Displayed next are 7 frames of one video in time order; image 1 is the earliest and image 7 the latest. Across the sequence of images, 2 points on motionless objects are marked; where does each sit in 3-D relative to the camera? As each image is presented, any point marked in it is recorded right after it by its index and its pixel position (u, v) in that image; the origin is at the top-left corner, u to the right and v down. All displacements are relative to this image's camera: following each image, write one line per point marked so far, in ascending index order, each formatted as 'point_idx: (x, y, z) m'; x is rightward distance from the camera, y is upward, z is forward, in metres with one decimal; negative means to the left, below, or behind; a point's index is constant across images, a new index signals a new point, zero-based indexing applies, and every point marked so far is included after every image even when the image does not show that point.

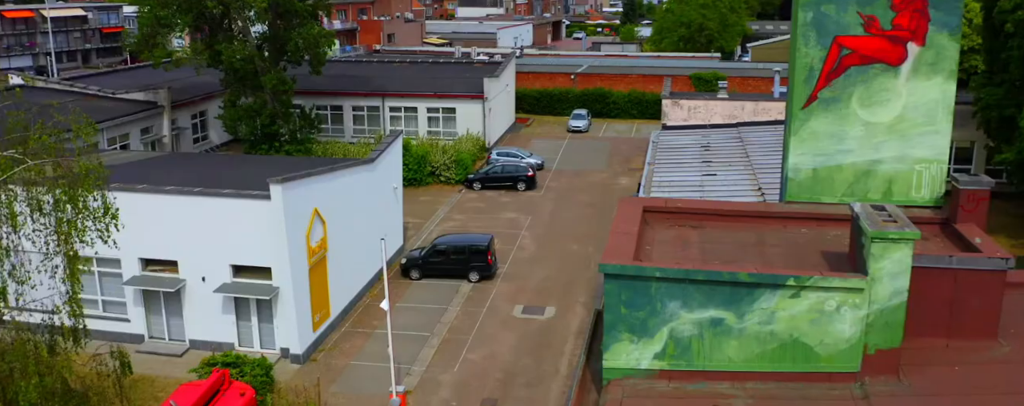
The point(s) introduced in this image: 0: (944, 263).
0: (+4.8, -0.7, +9.6) m
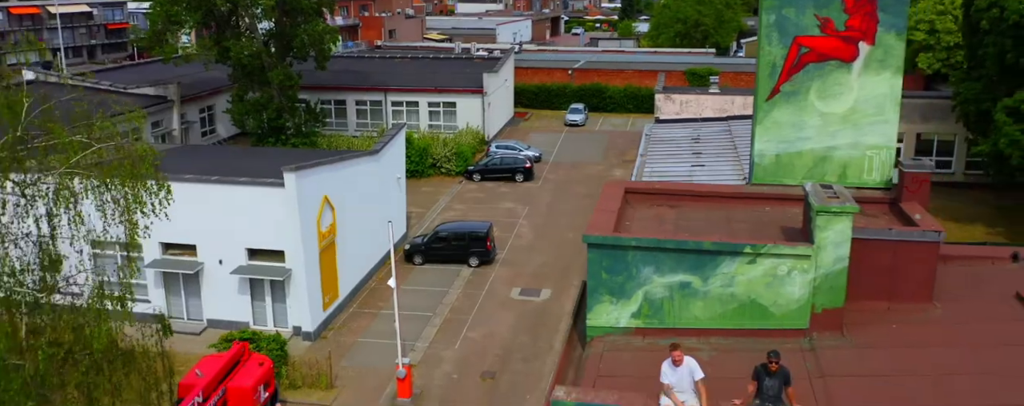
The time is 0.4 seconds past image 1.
0: (+4.7, -0.4, +11.0) m
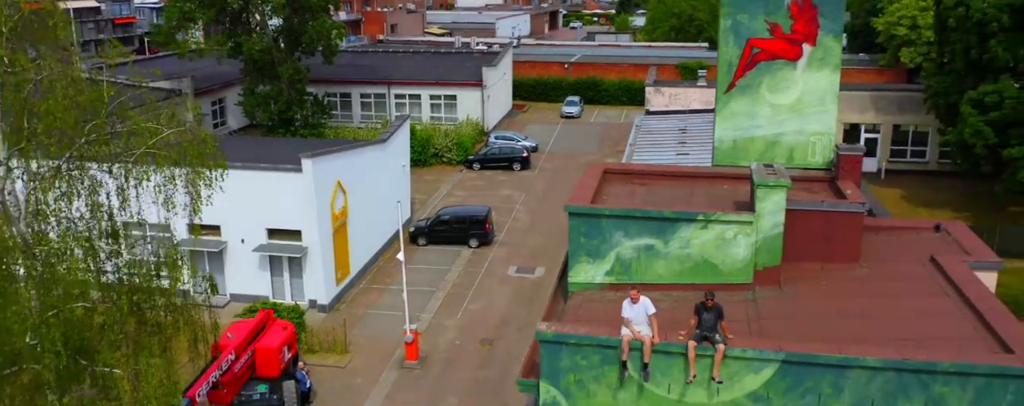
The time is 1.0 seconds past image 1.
0: (+4.6, 0.0, +13.1) m
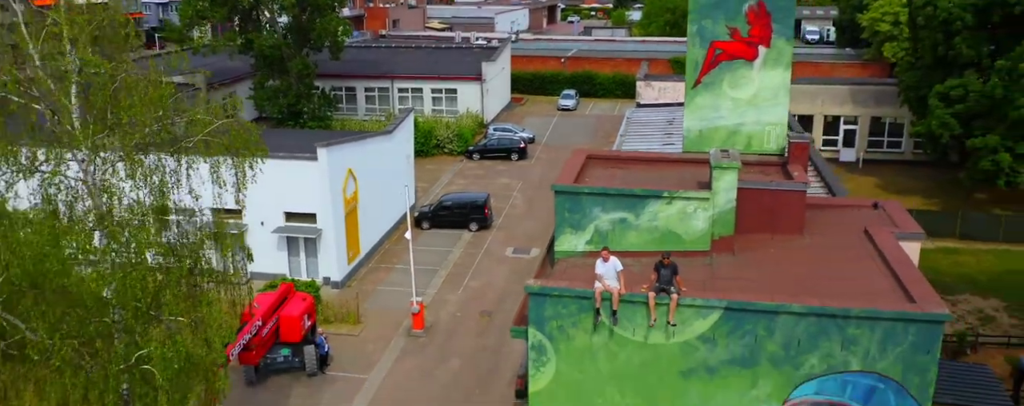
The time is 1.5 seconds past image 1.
0: (+4.5, +0.3, +15.4) m
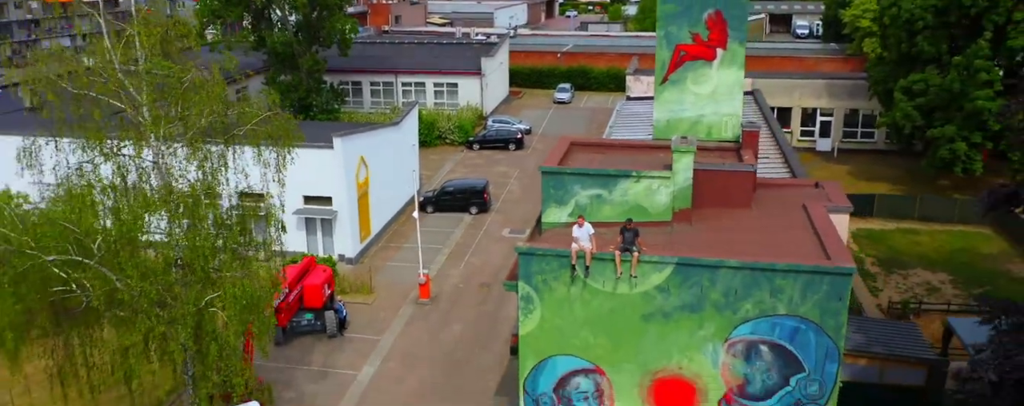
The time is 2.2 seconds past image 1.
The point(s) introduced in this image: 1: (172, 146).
0: (+4.4, +0.8, +18.3) m
1: (-6.3, +1.1, +16.1) m
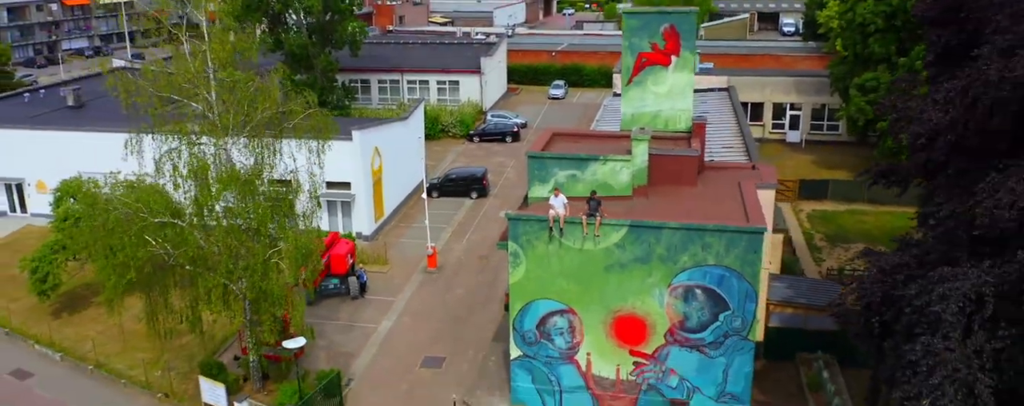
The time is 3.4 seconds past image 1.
0: (+4.2, +1.3, +22.8) m
1: (-6.5, +1.6, +20.6) m
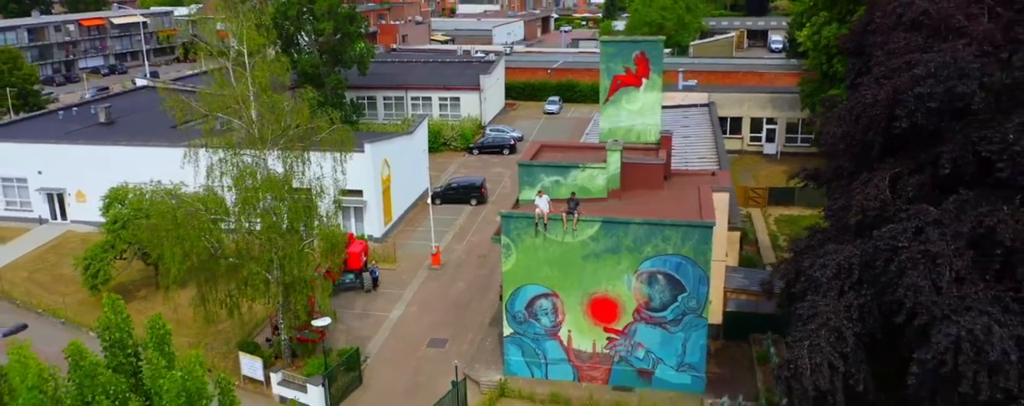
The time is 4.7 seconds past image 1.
0: (+4.0, +1.3, +26.7) m
1: (-6.7, +1.6, +24.5) m
